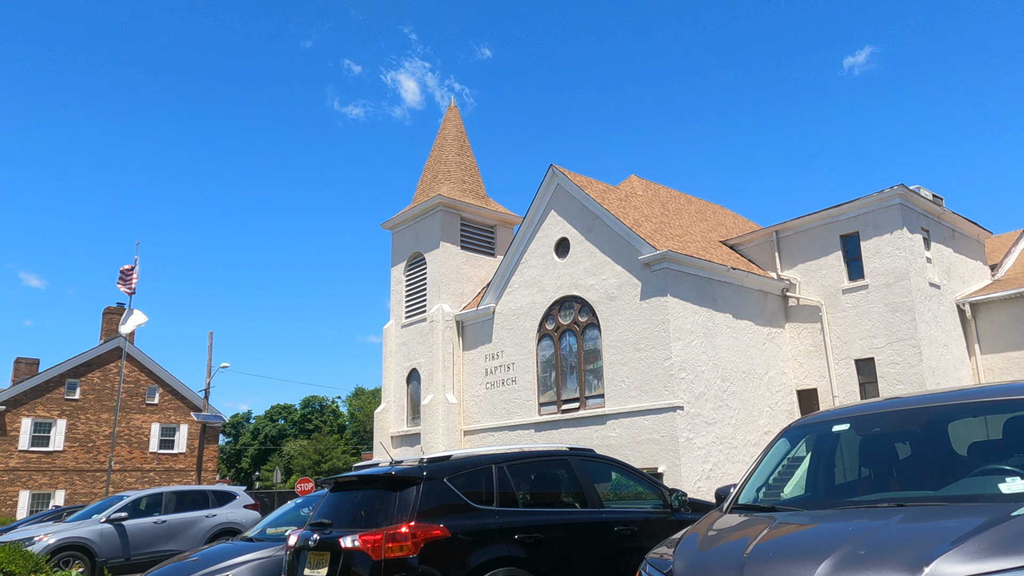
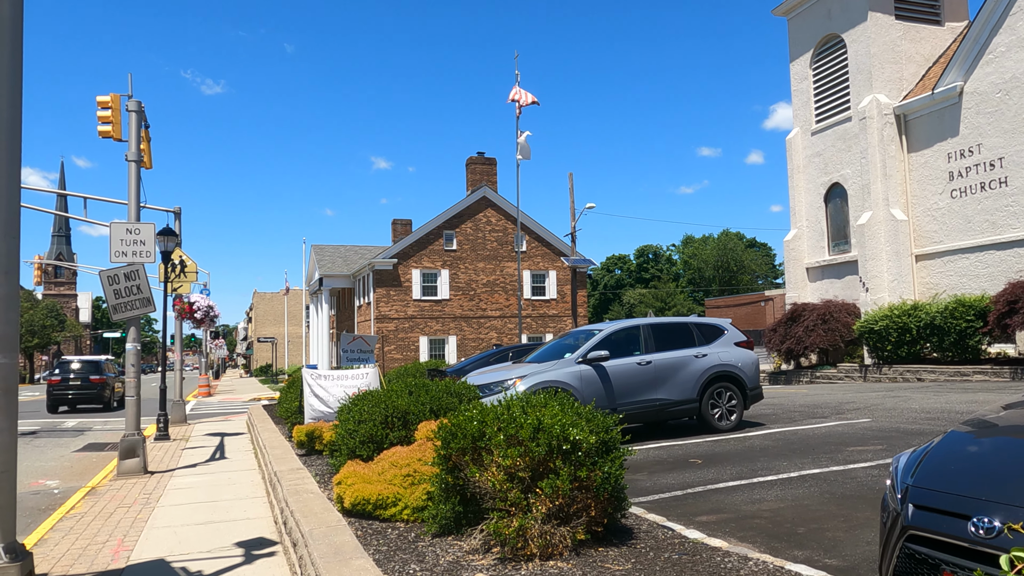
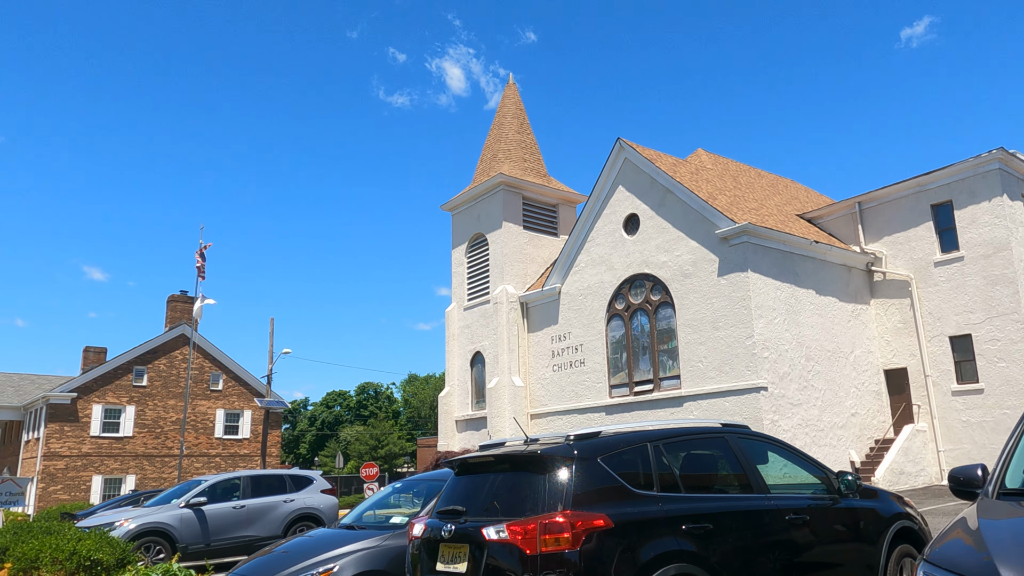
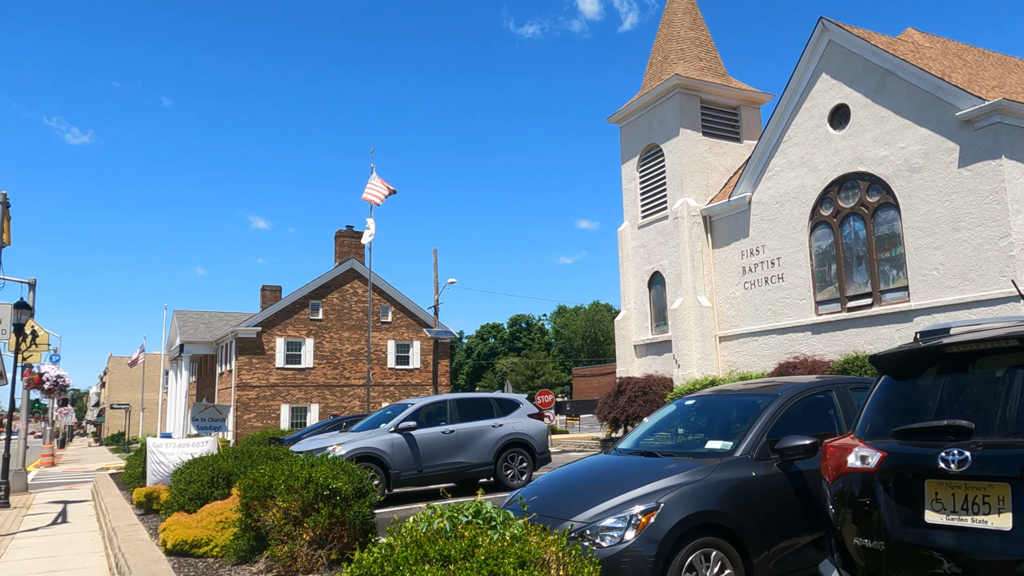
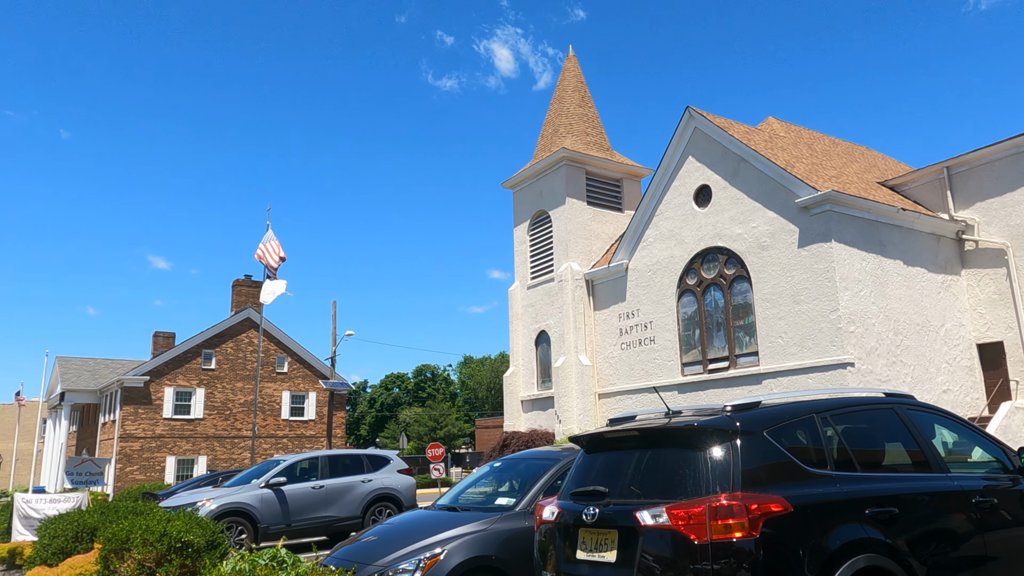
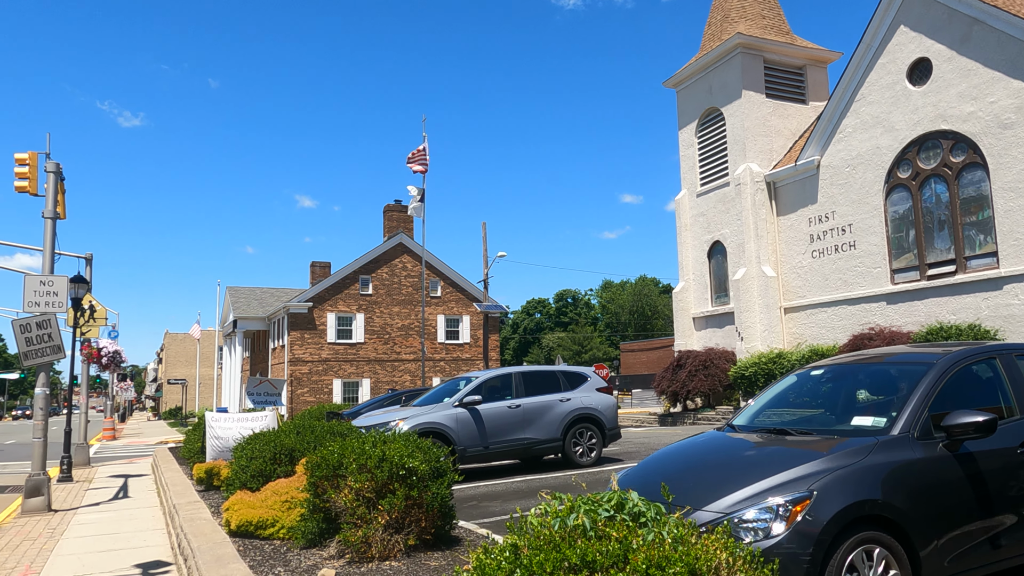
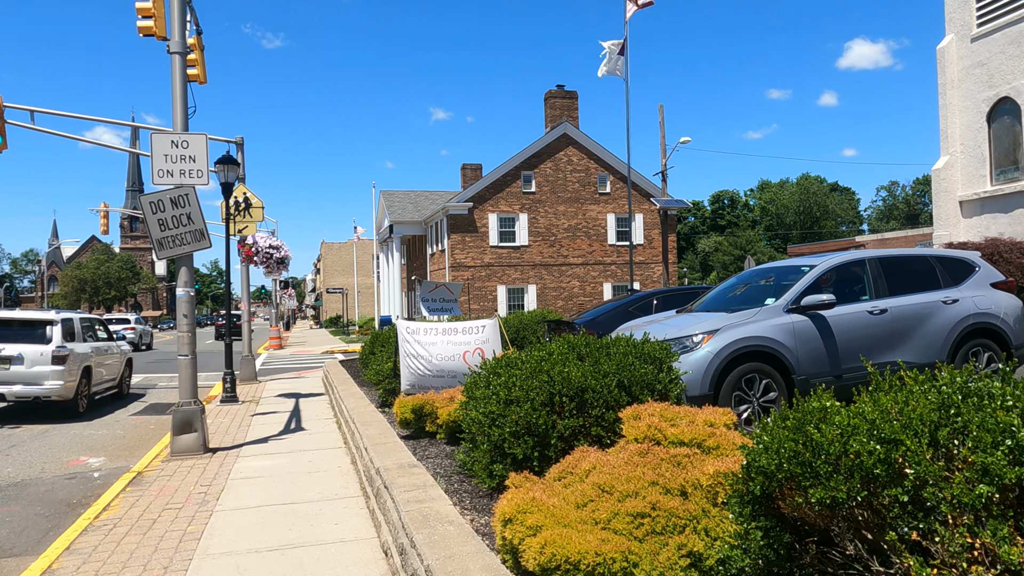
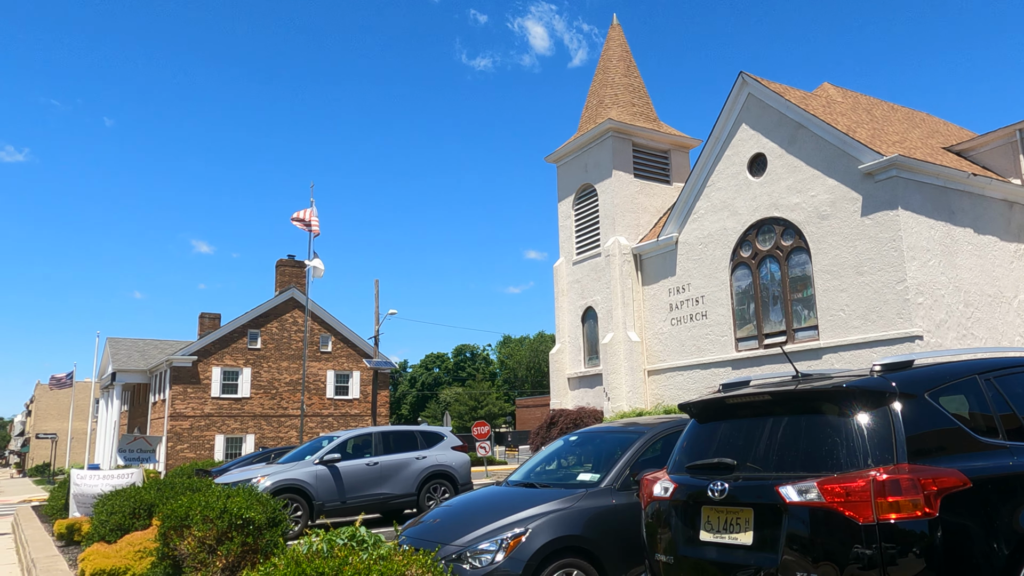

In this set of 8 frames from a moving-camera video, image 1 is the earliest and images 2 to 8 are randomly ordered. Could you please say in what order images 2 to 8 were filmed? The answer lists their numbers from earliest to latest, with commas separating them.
3, 5, 8, 4, 6, 2, 7
